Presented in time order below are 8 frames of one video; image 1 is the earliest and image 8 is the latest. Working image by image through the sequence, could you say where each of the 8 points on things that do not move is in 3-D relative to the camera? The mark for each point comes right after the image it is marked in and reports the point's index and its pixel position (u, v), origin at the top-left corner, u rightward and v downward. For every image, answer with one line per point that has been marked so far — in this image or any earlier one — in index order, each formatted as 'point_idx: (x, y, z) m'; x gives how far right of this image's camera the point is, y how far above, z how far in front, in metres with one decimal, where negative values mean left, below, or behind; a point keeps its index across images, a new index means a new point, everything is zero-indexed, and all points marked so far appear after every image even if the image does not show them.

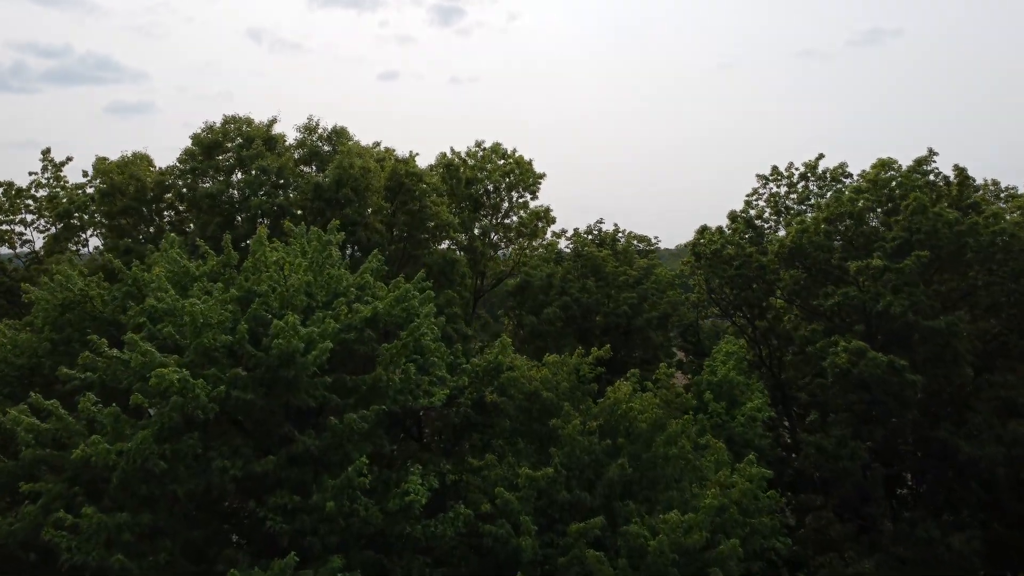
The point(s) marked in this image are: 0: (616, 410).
0: (+2.0, -2.3, +15.5) m
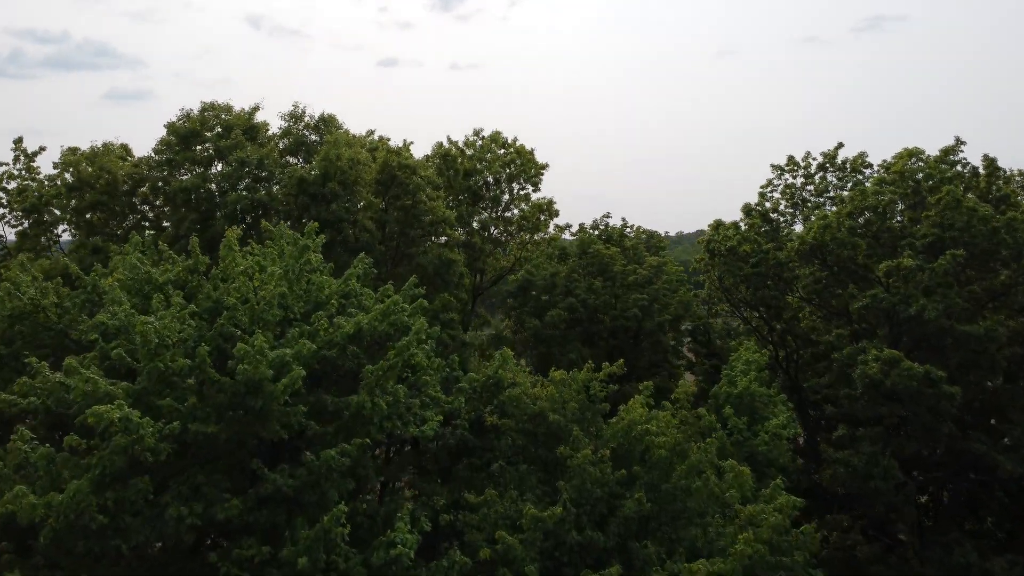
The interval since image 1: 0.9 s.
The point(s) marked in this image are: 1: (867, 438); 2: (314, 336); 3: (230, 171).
0: (+2.0, -2.5, +13.8) m
1: (+8.3, -3.5, +18.9) m
2: (-3.0, -0.8, +12.3) m
3: (-6.8, +2.8, +19.3) m
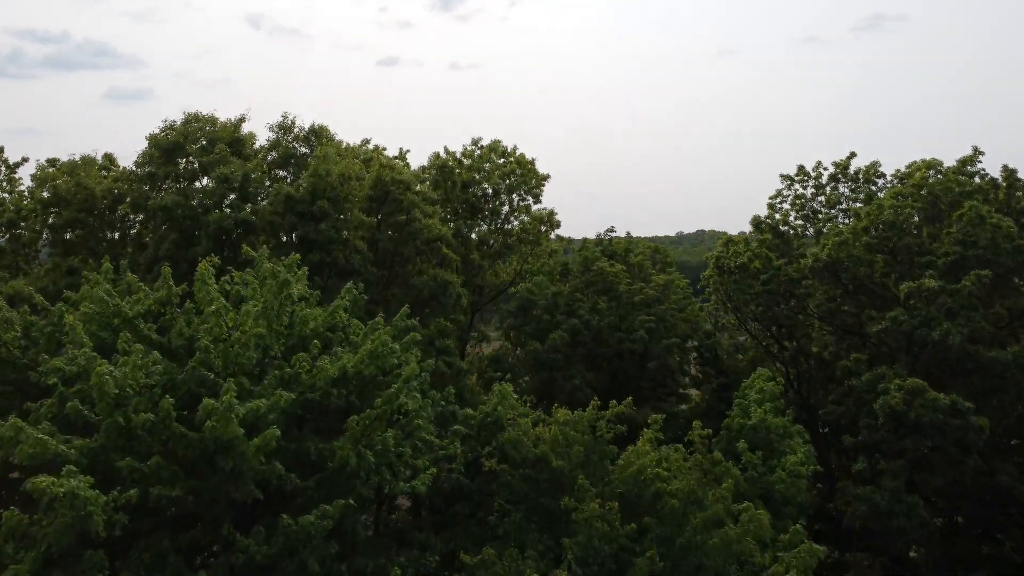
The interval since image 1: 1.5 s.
0: (+2.0, -3.0, +12.7) m
1: (+8.3, -4.1, +17.8) m
2: (-3.0, -1.3, +11.2) m
3: (-6.8, +2.2, +18.2) m
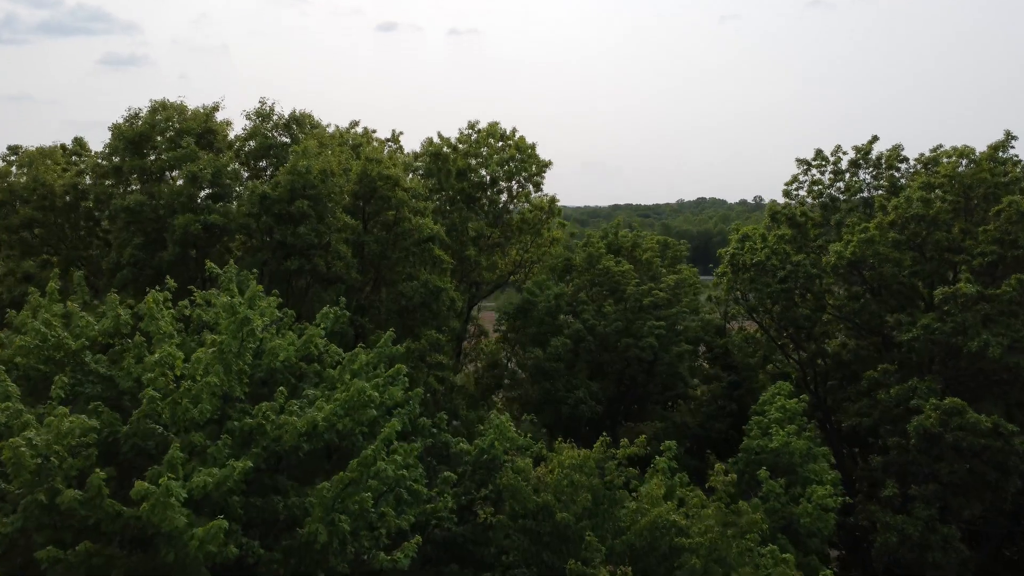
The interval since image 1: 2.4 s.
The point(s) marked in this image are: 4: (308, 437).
0: (+2.0, -3.4, +11.2) m
1: (+8.3, -4.2, +16.4) m
2: (-3.0, -1.8, +9.6) m
3: (-6.8, +2.0, +16.5) m
4: (-2.5, -1.8, +9.8) m
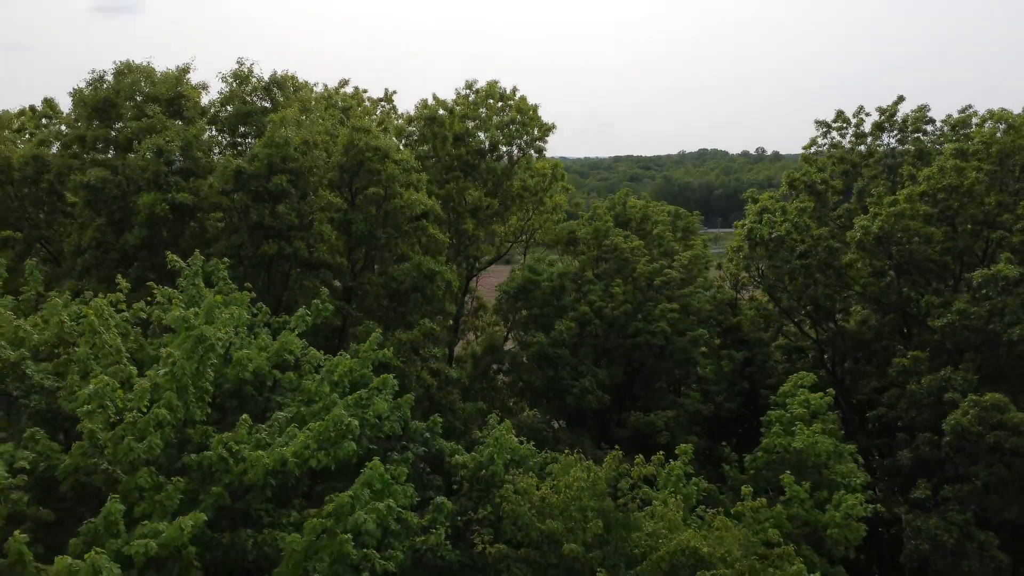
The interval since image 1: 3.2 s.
0: (+2.0, -3.5, +10.0) m
1: (+8.3, -4.0, +15.1) m
2: (-3.0, -1.9, +8.3) m
3: (-6.8, +2.3, +14.9) m
4: (-2.5, -1.9, +8.5) m
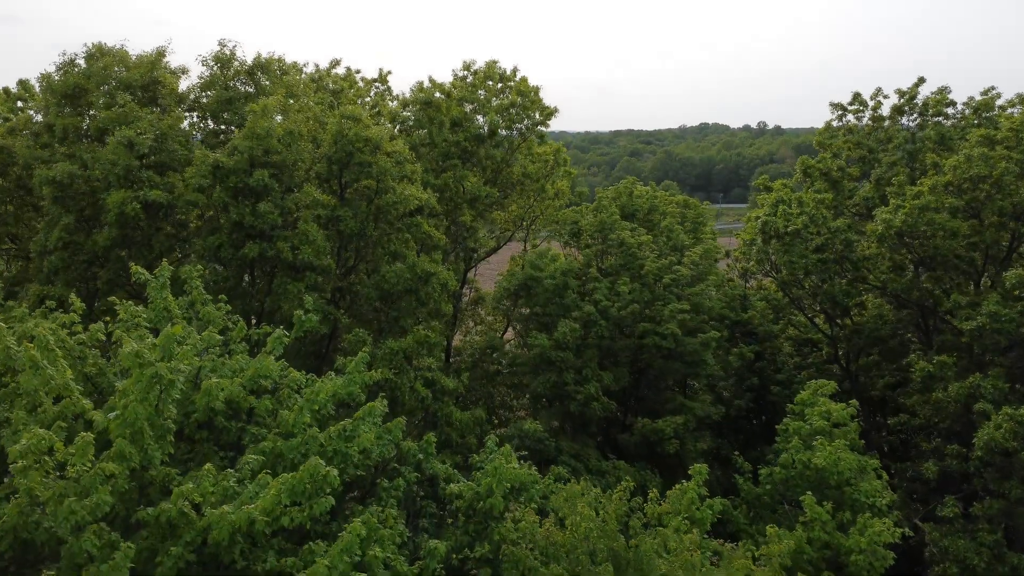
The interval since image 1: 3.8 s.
0: (+2.0, -3.7, +9.0) m
1: (+8.3, -4.0, +14.2) m
2: (-3.0, -2.2, +7.2) m
3: (-6.8, +2.2, +13.7) m
4: (-2.5, -2.2, +7.5) m
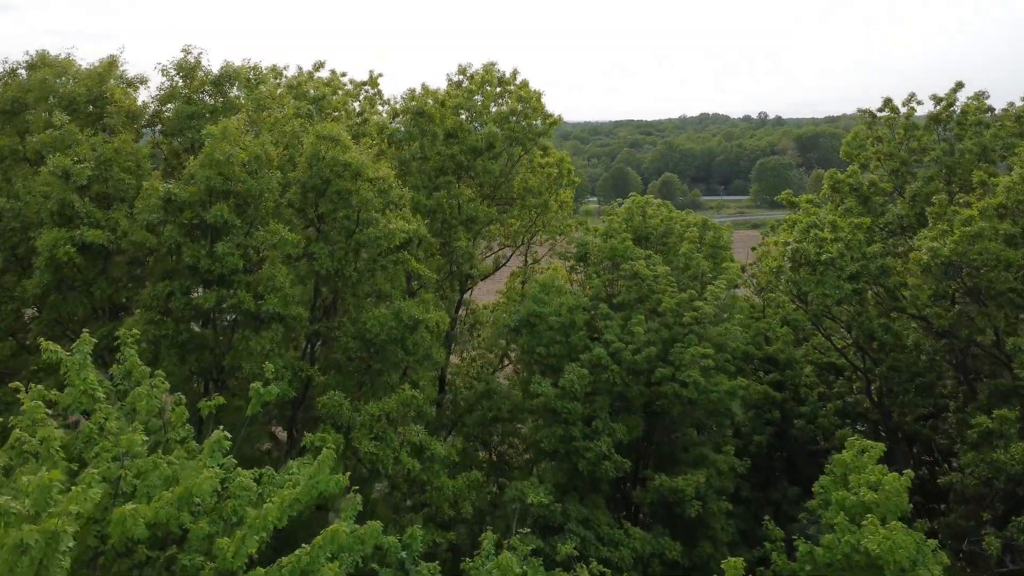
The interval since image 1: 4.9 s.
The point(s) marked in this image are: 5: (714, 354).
0: (+2.0, -4.5, +7.1) m
1: (+8.3, -4.8, +12.3) m
2: (-3.0, -3.0, +5.3) m
3: (-6.8, +1.5, +11.7) m
4: (-2.4, -3.0, +5.5) m
5: (+3.9, -1.3, +15.6) m
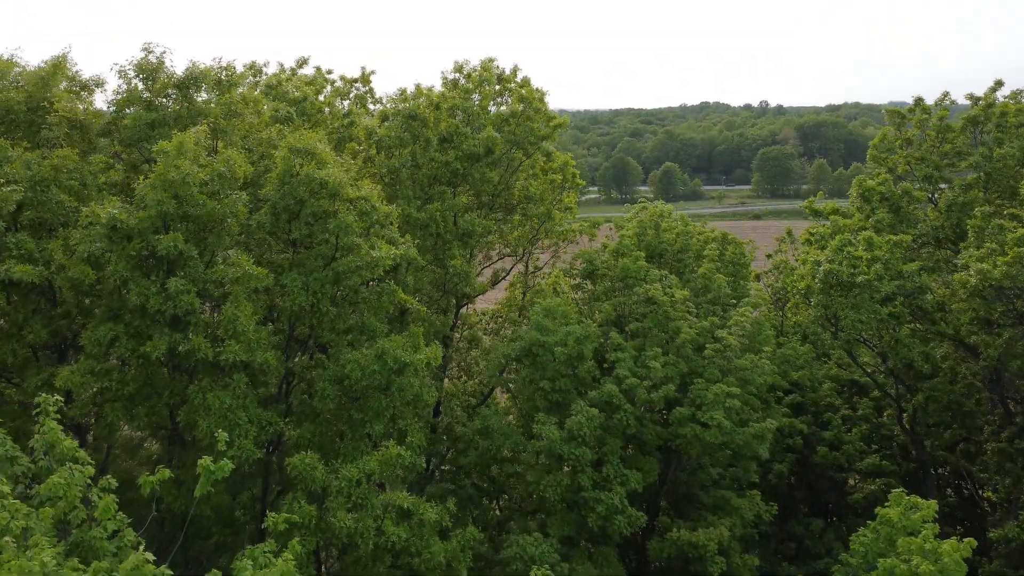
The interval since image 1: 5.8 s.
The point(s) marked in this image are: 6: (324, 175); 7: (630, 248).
0: (+2.1, -5.1, +5.5) m
1: (+8.4, -5.4, +10.7) m
2: (-3.0, -3.7, +3.7) m
3: (-6.7, +0.9, +10.1) m
4: (-2.4, -3.7, +3.9) m
5: (+3.9, -1.8, +13.9) m
6: (-2.6, +1.6, +11.2) m
7: (+2.3, +0.7, +15.7) m
